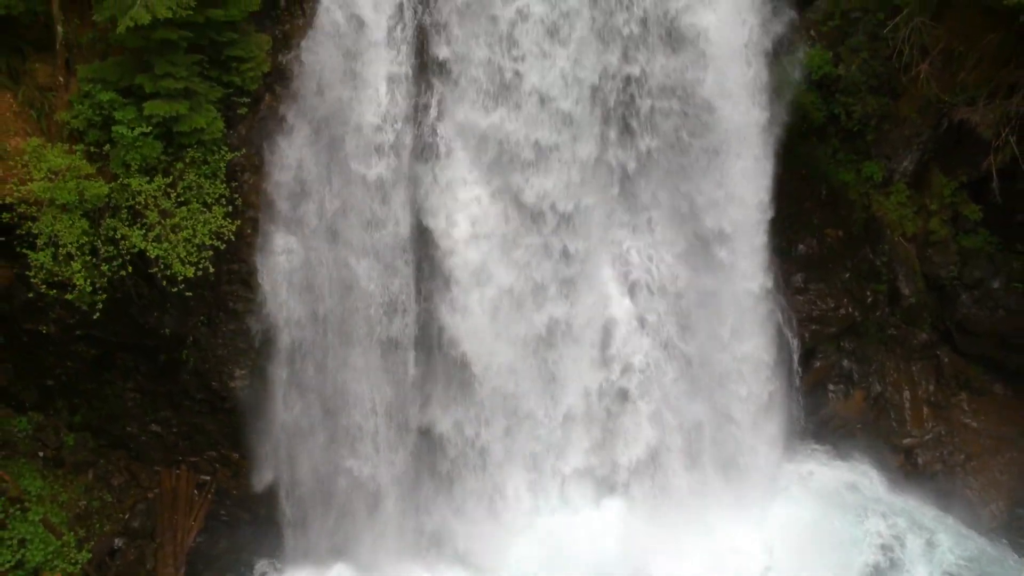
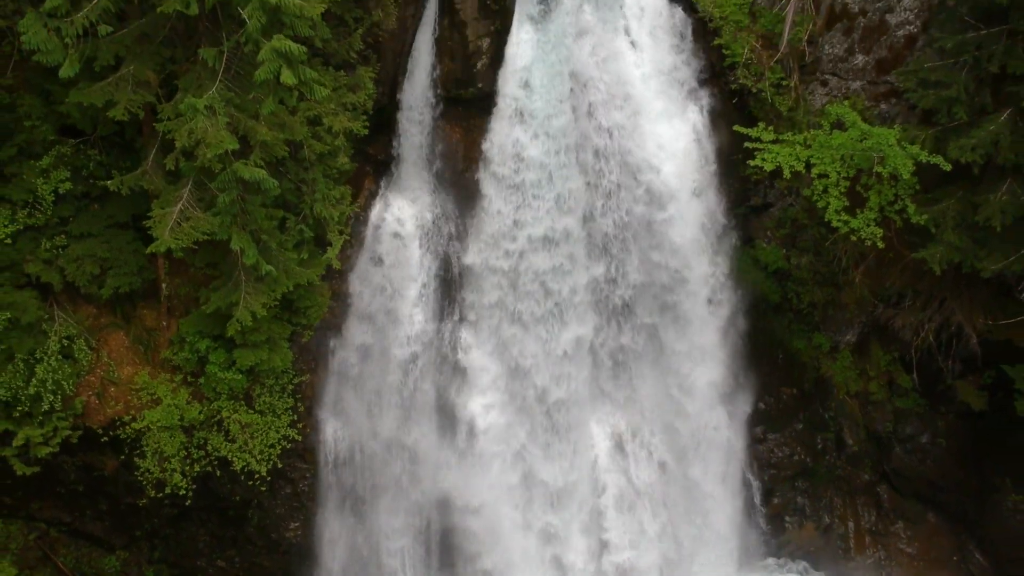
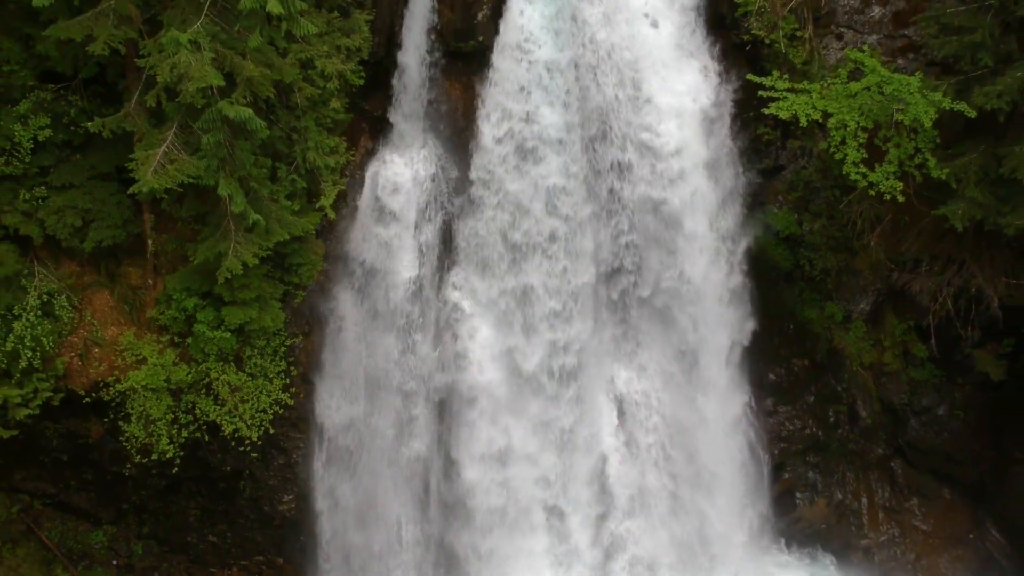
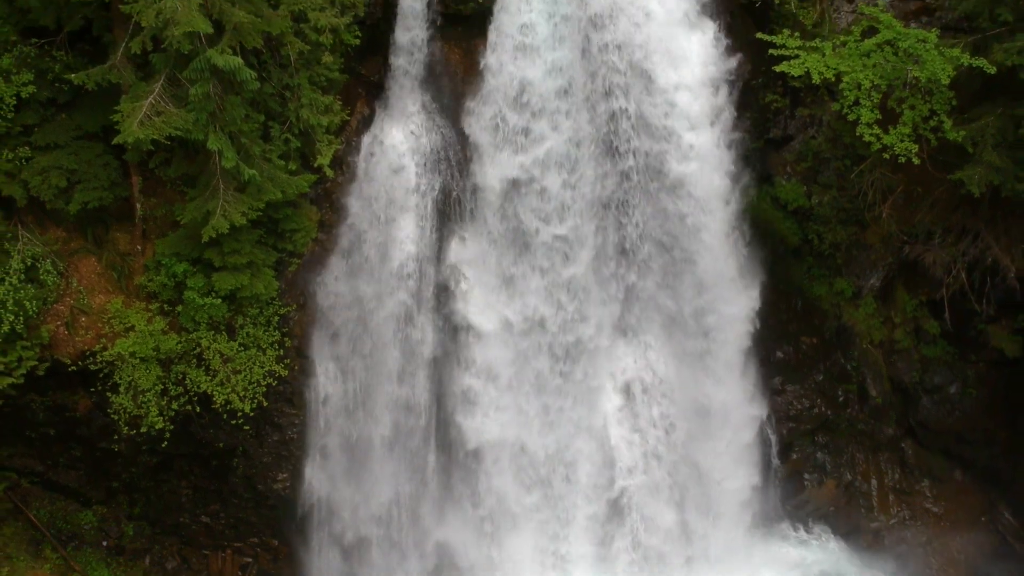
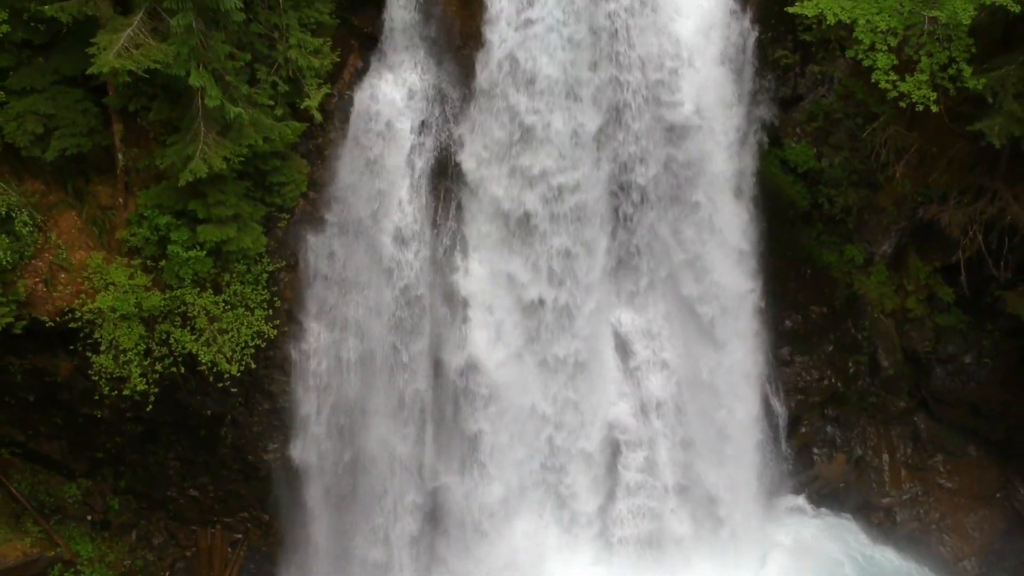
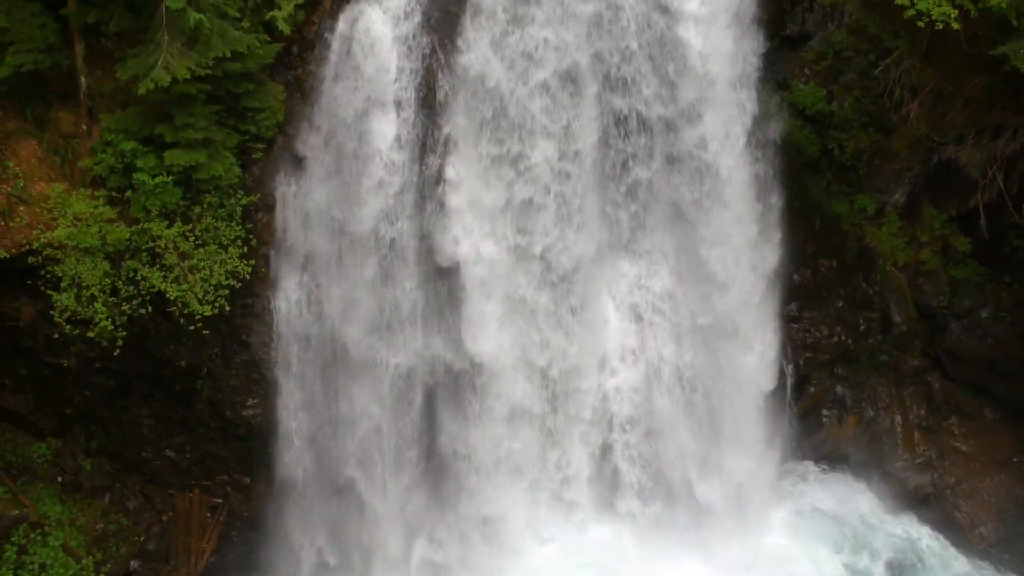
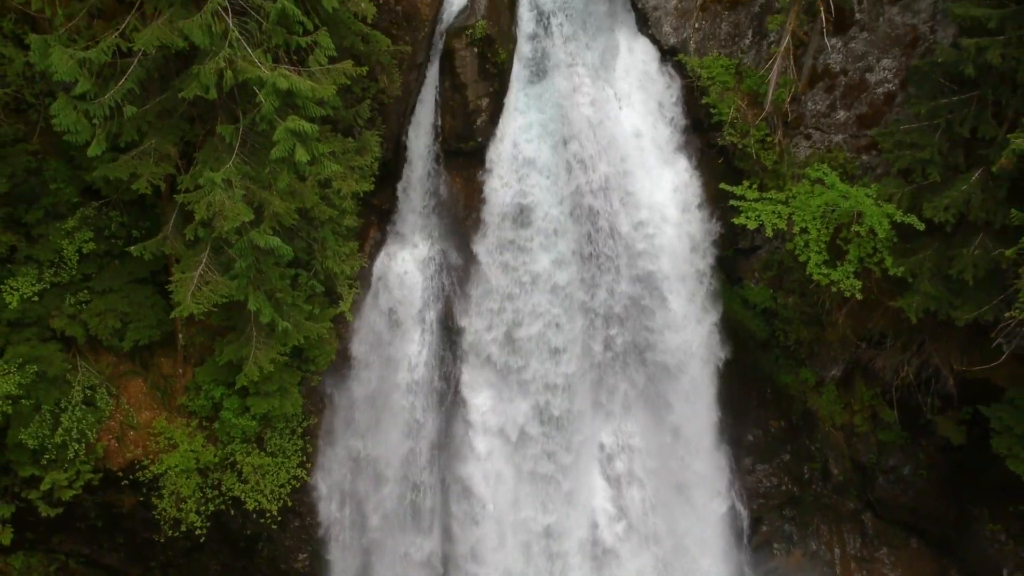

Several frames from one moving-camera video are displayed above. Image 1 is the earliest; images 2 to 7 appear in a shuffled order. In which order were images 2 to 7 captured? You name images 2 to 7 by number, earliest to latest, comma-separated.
6, 5, 4, 3, 2, 7
